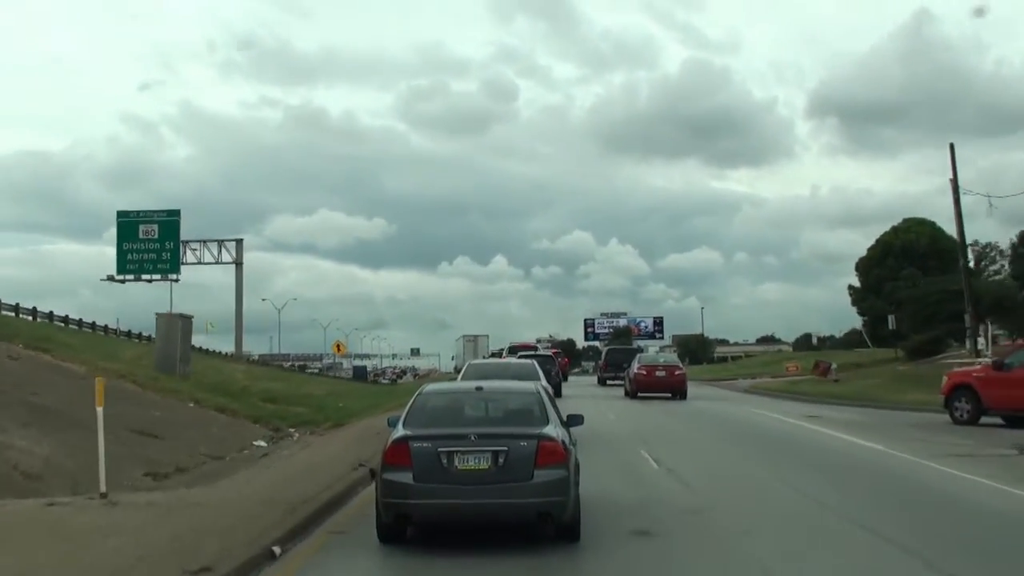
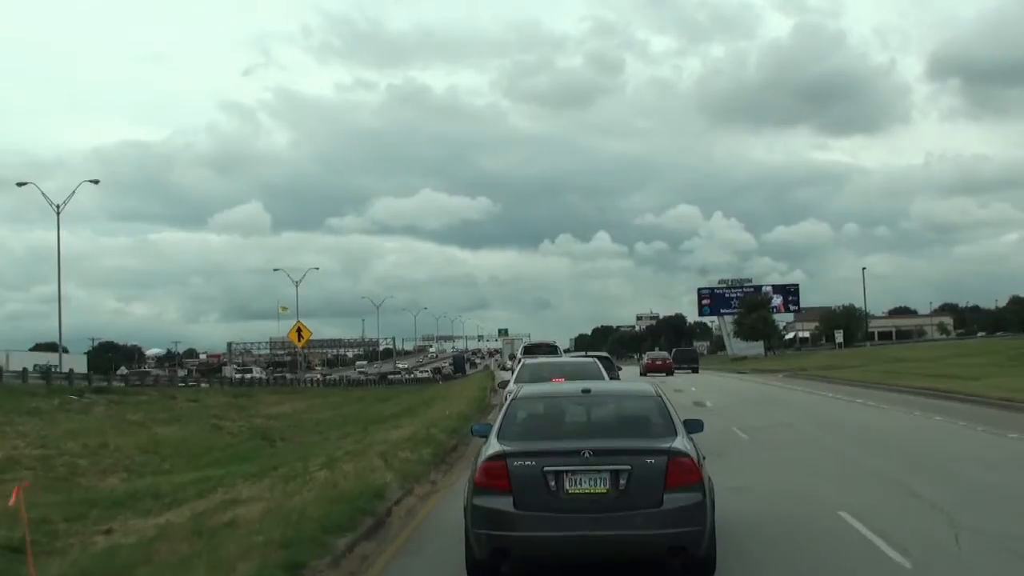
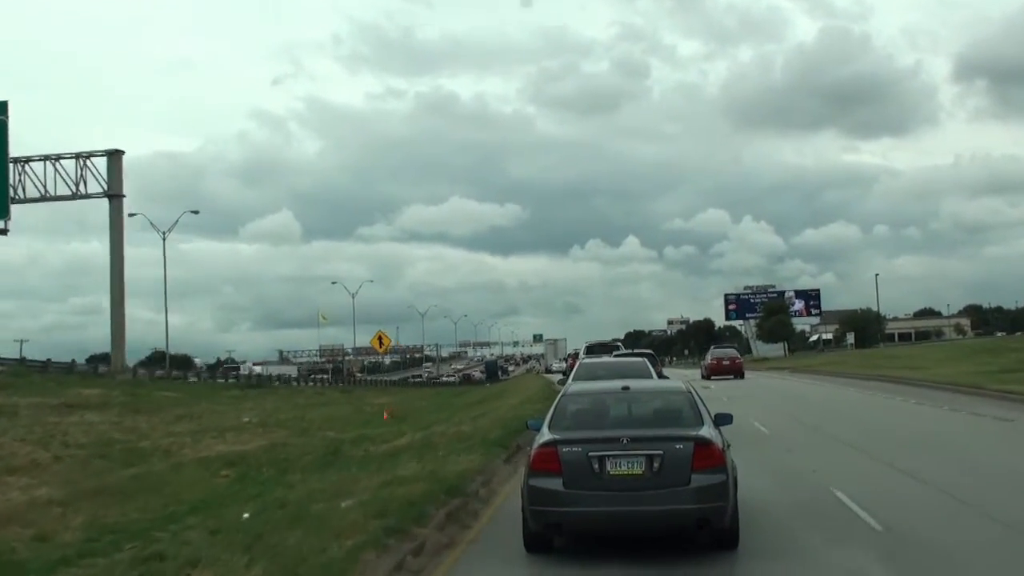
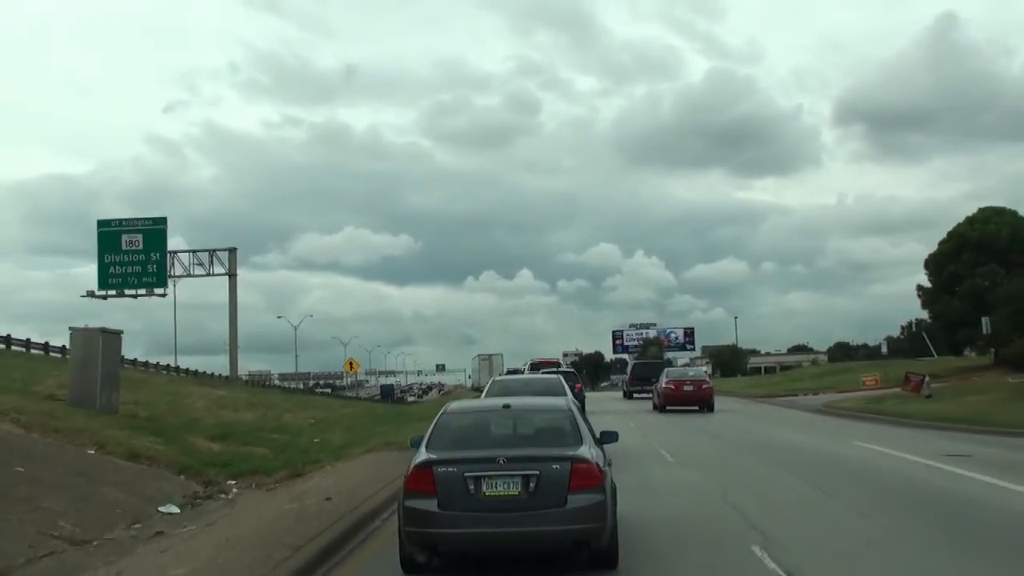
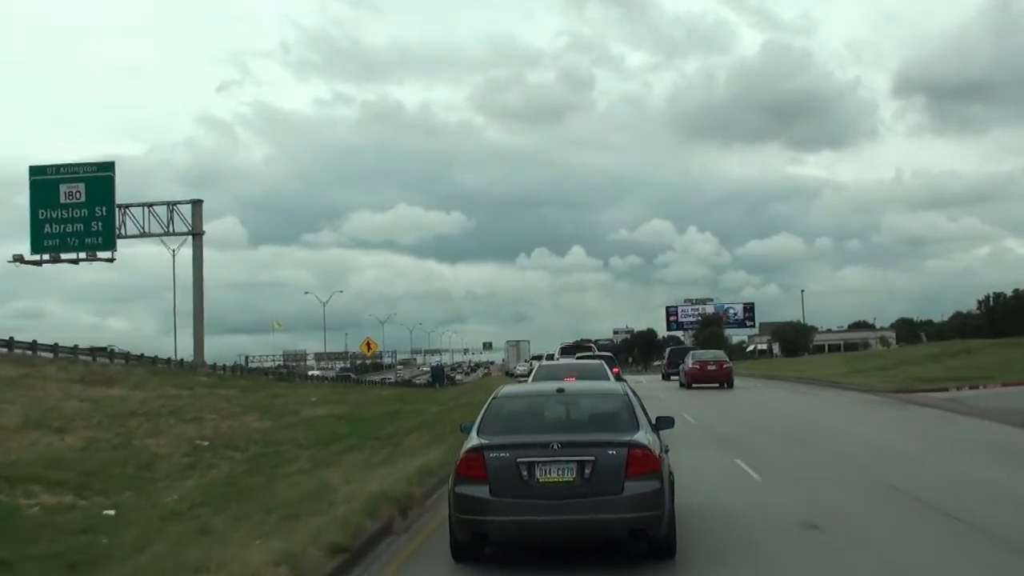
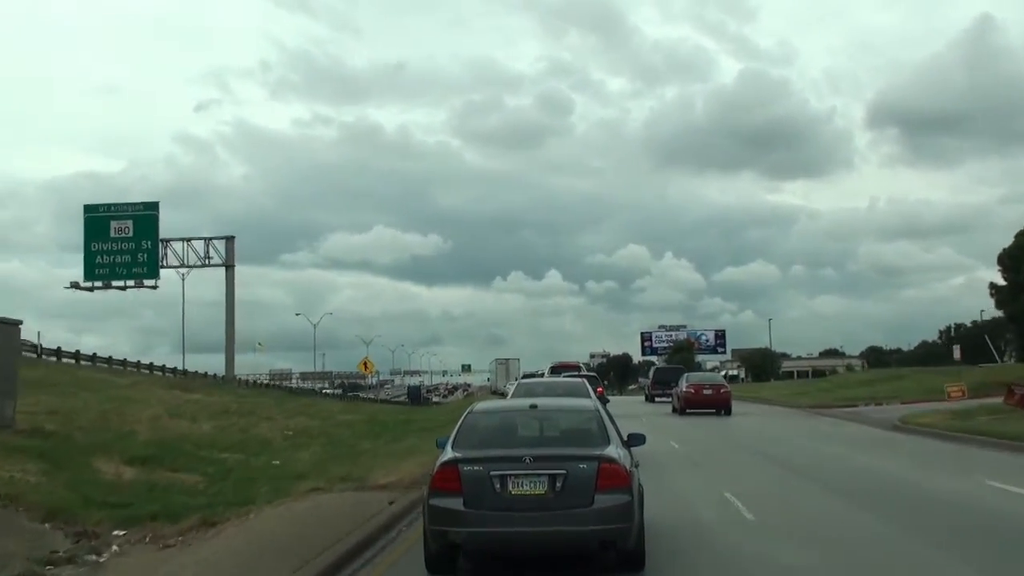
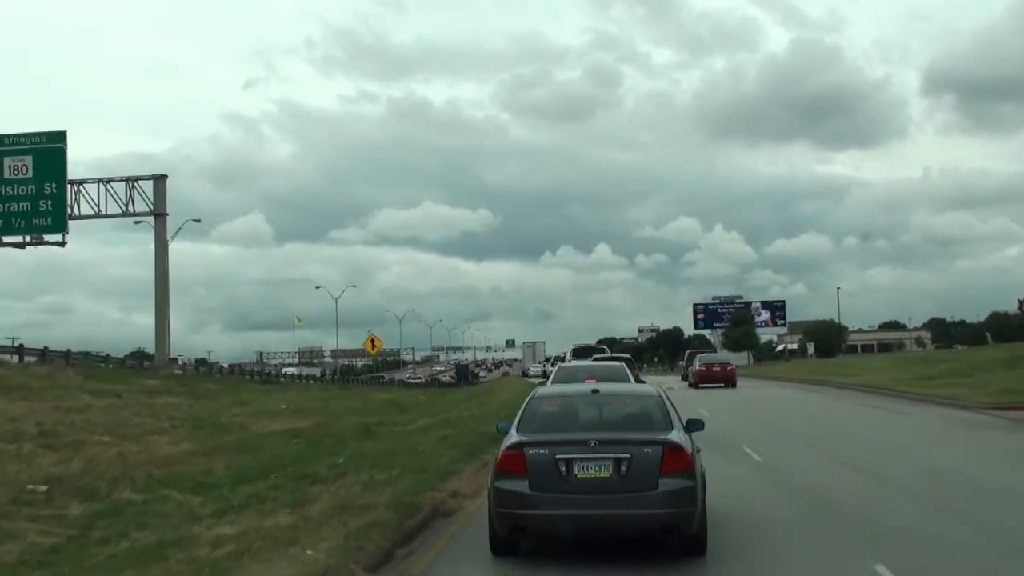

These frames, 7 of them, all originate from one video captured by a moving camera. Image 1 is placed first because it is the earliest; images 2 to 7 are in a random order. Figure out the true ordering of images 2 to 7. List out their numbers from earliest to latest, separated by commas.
4, 6, 5, 7, 3, 2
